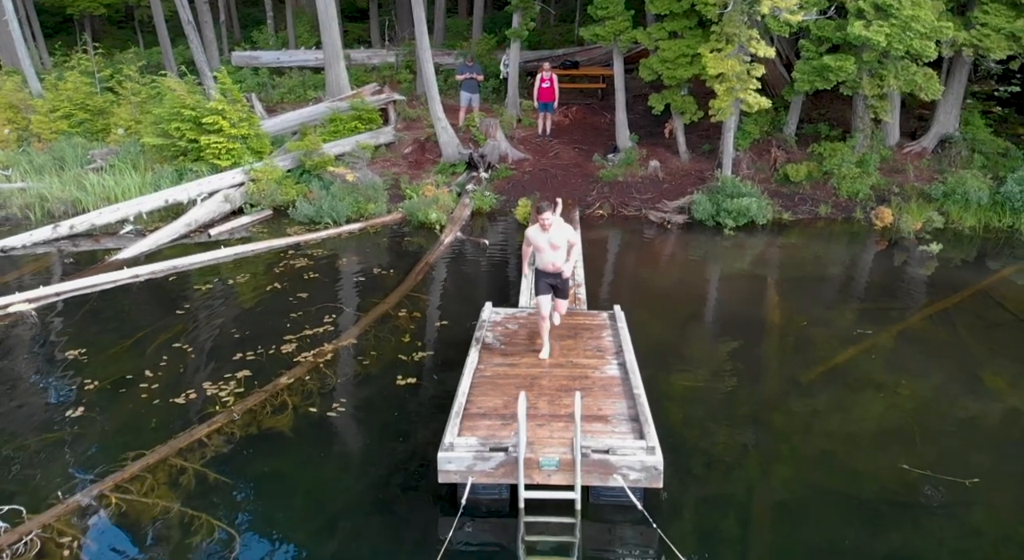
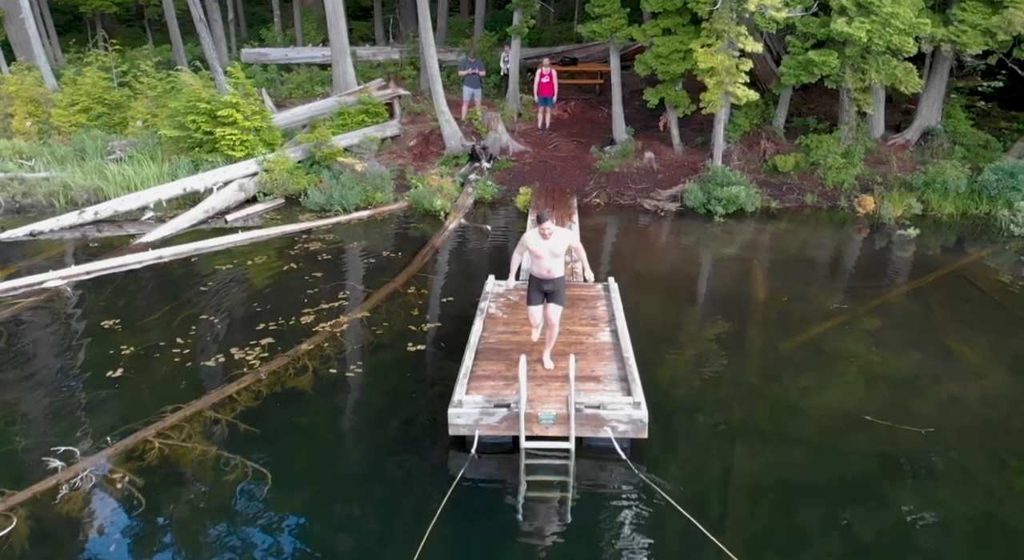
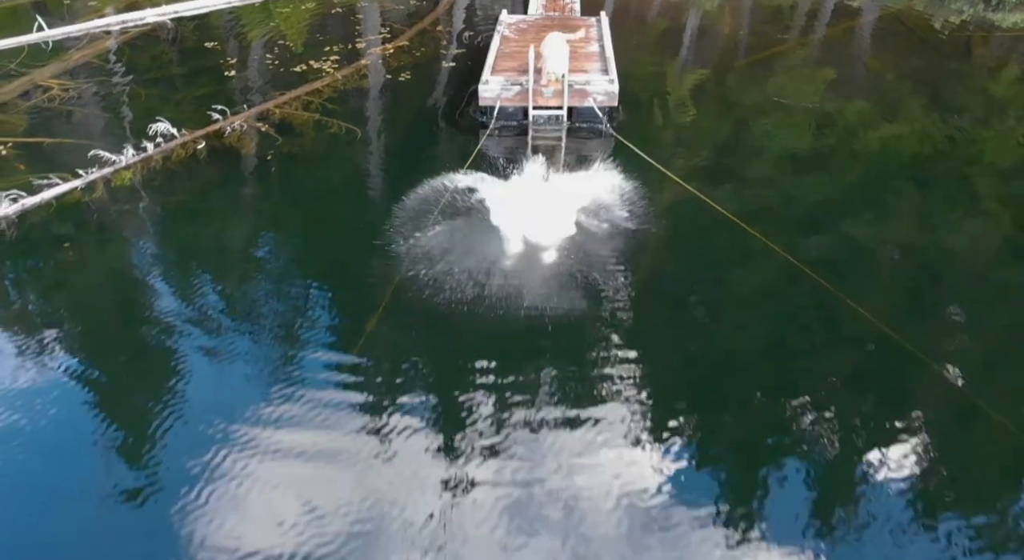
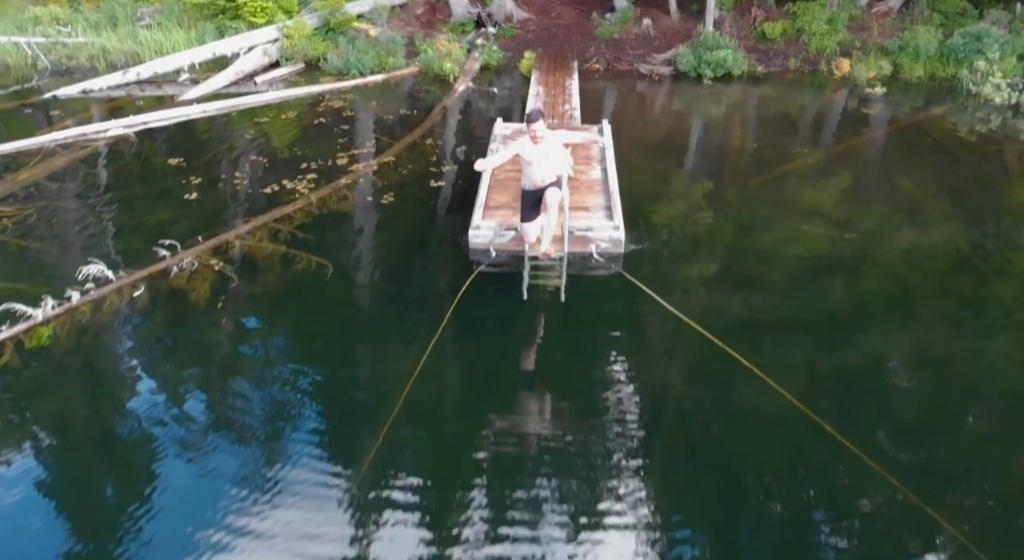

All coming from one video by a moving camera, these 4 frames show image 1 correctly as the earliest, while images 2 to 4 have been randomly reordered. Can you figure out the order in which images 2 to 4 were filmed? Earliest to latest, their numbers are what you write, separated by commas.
2, 4, 3
